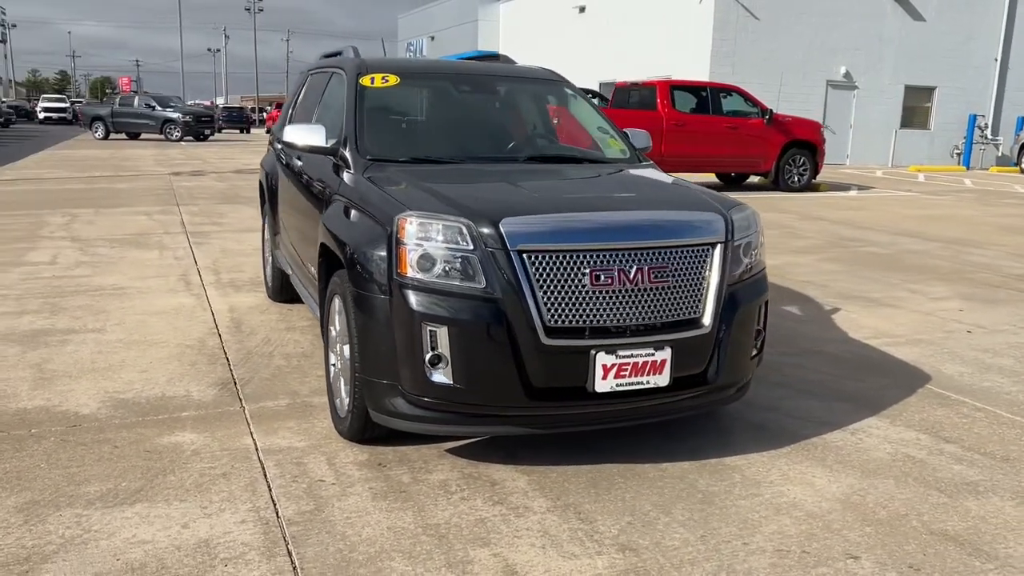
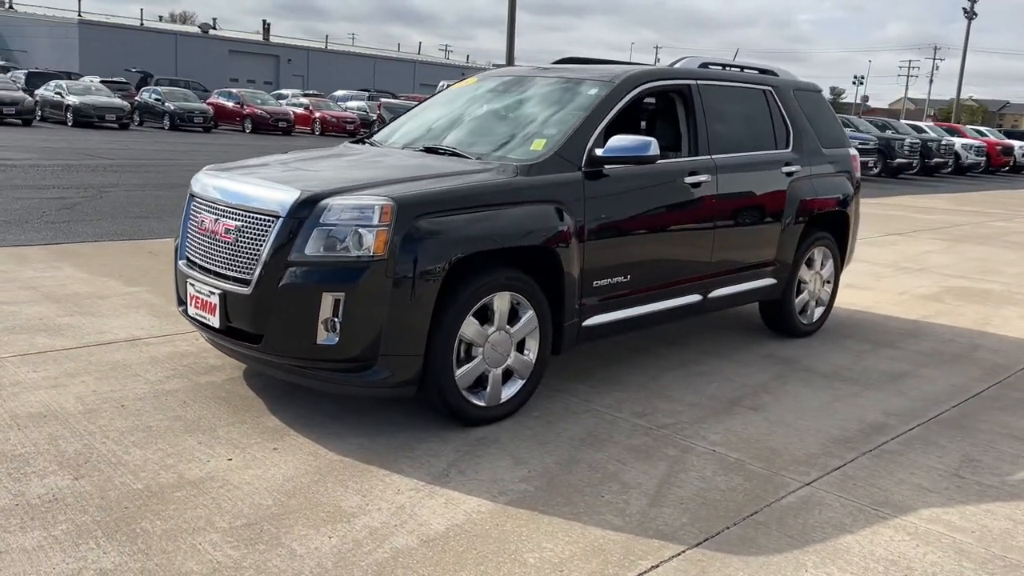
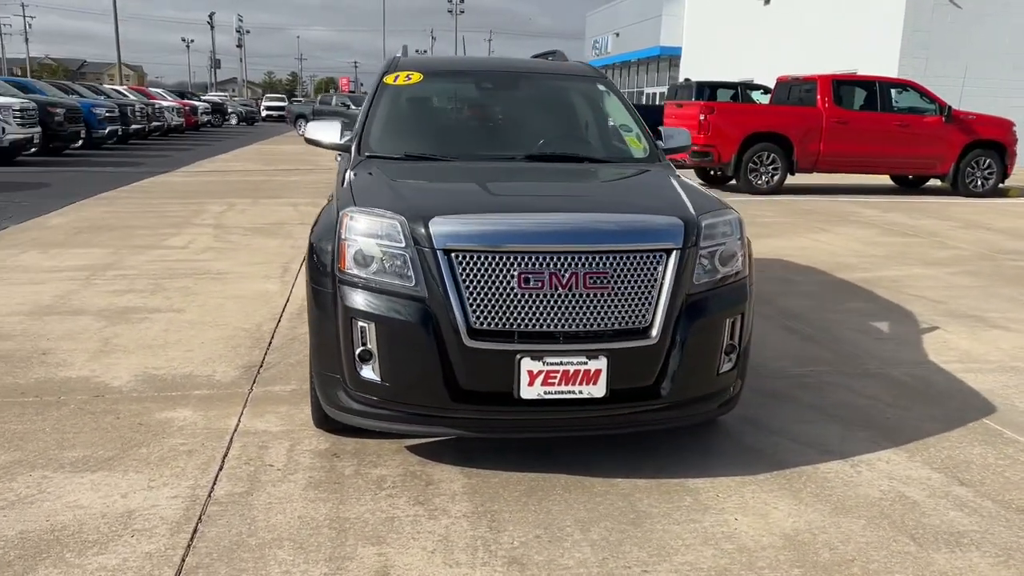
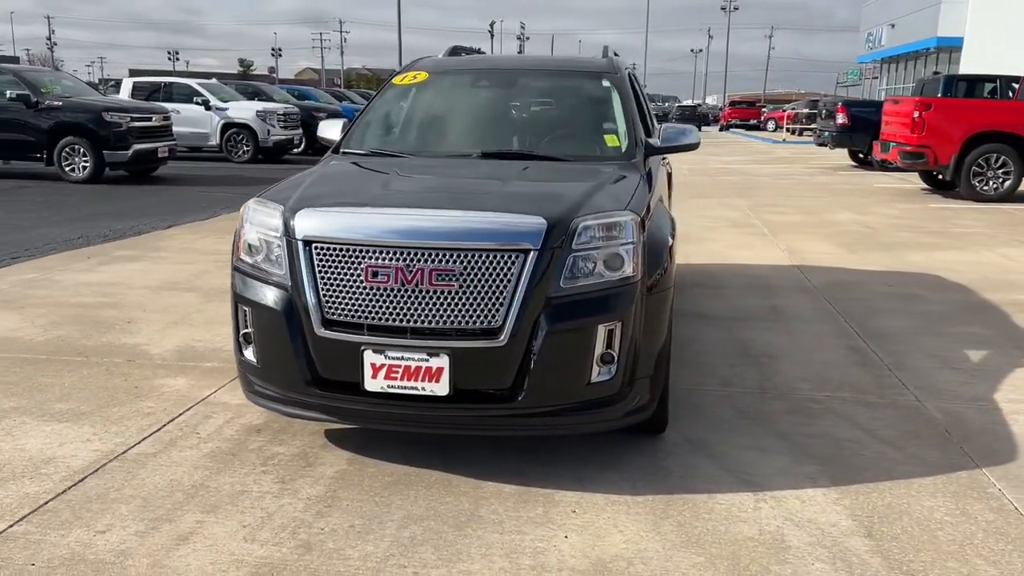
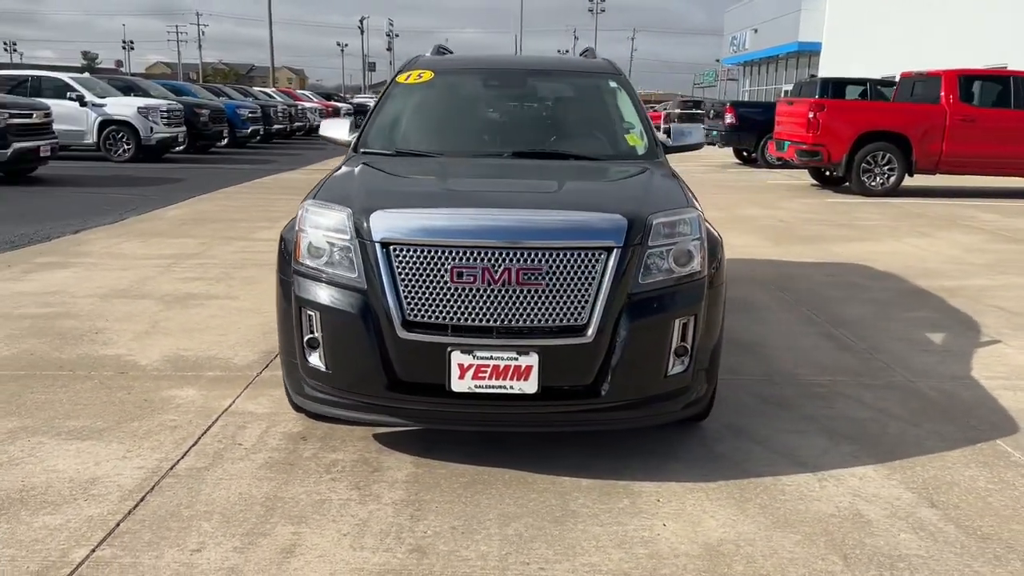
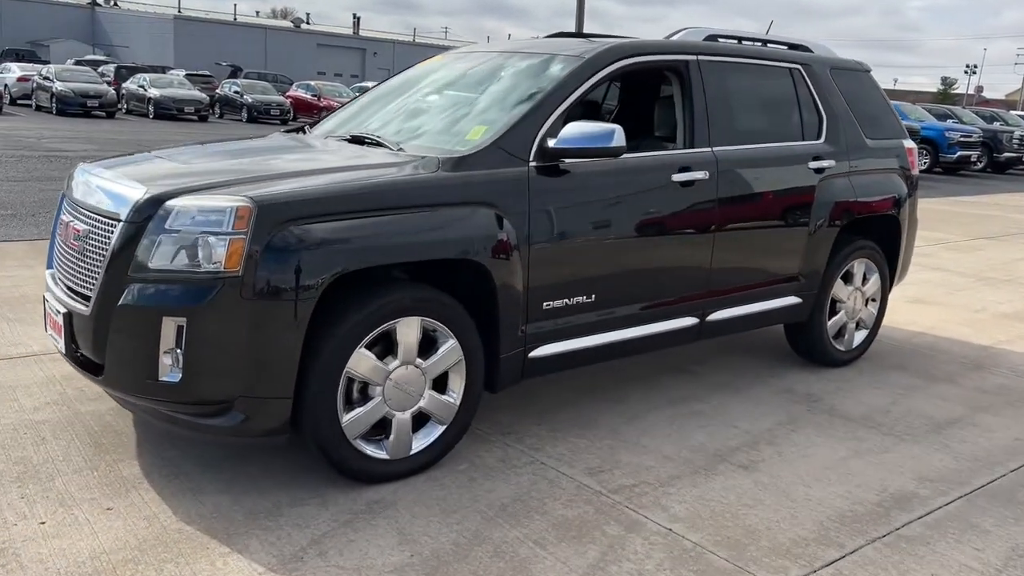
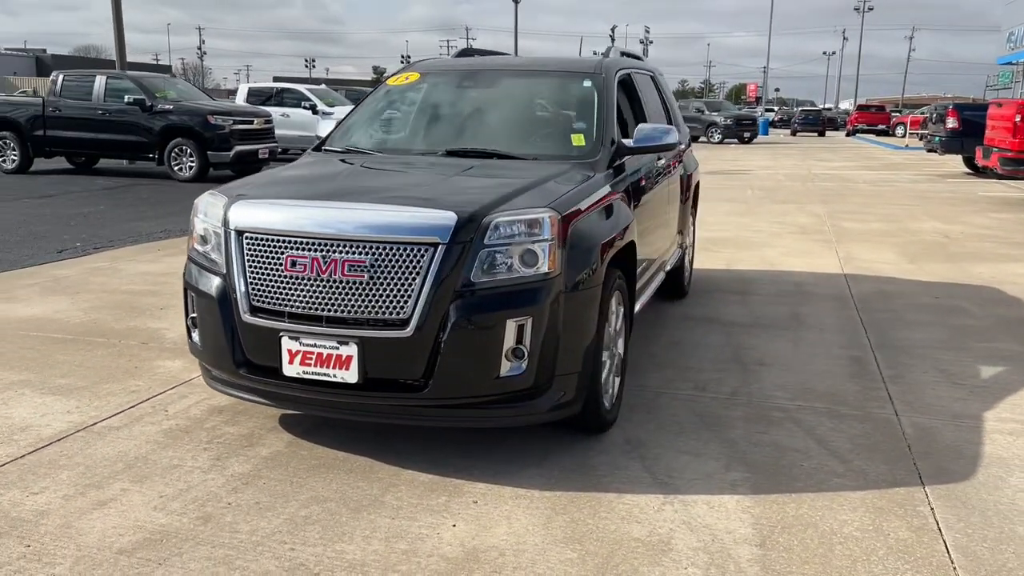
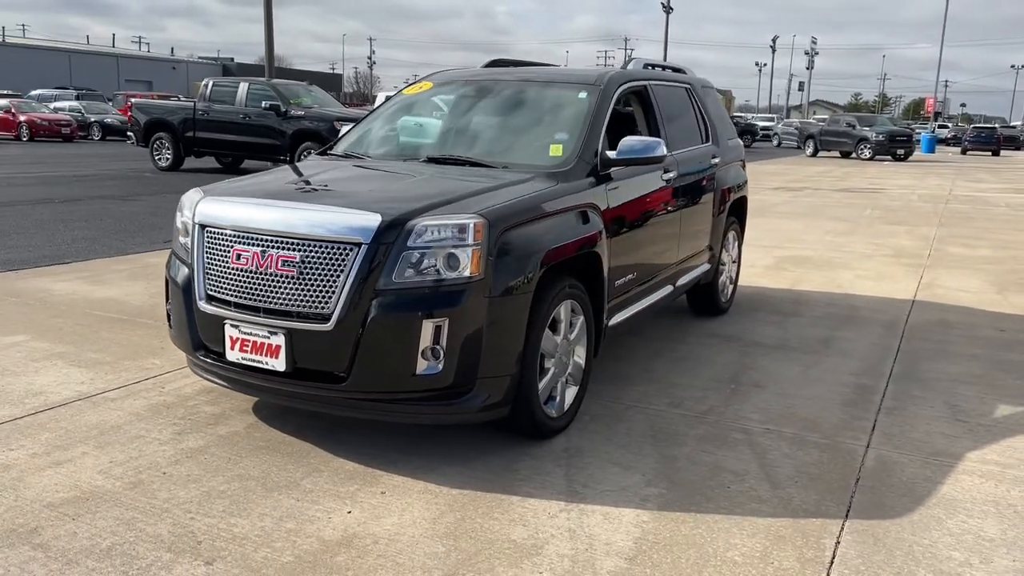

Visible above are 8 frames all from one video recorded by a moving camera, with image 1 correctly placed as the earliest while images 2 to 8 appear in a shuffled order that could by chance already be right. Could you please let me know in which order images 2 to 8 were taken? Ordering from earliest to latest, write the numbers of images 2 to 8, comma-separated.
3, 5, 4, 7, 8, 2, 6
